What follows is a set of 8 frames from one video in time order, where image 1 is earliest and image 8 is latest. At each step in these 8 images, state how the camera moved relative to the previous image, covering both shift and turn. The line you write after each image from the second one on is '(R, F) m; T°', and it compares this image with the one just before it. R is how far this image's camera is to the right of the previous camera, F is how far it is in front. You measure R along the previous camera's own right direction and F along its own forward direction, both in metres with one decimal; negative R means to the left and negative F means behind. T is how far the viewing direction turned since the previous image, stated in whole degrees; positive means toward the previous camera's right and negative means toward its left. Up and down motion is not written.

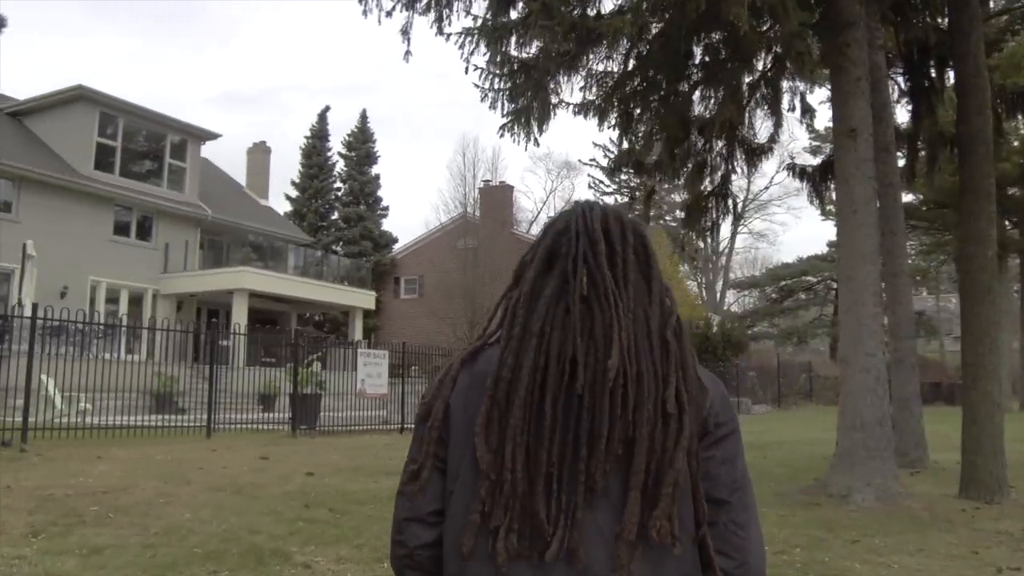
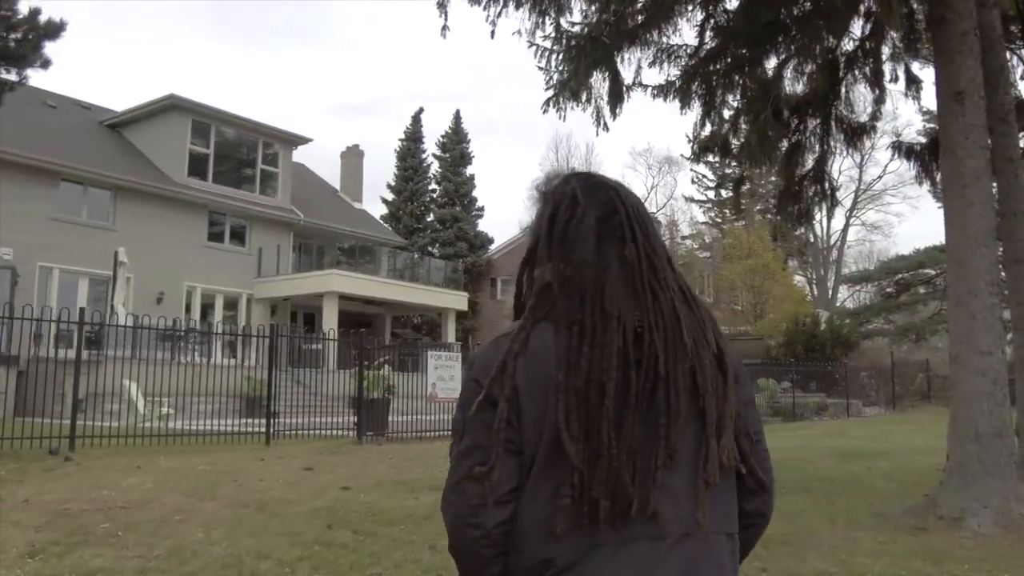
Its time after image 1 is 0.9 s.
(+0.4, +0.8) m; -7°
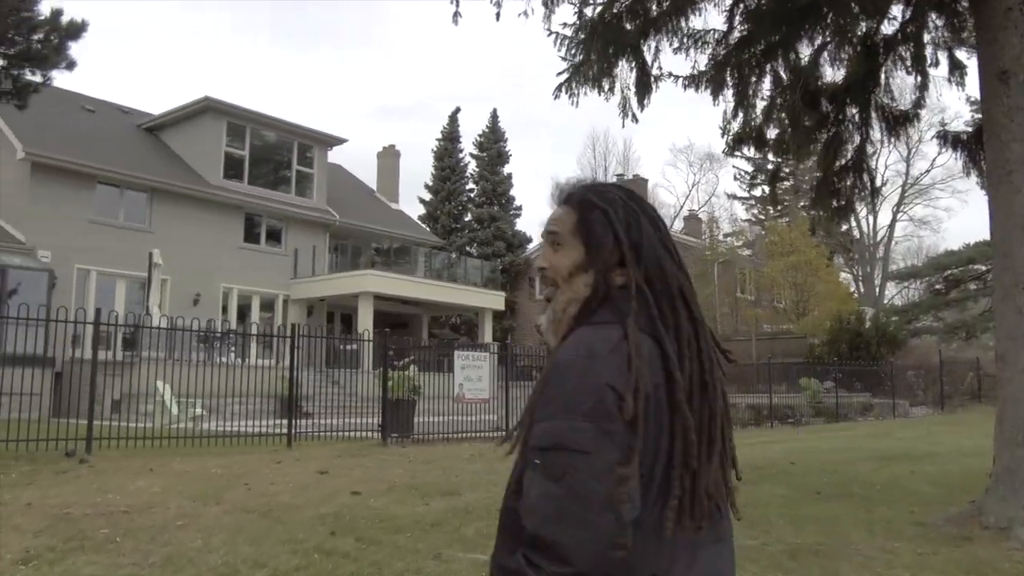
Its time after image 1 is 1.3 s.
(+0.2, +0.3) m; -3°
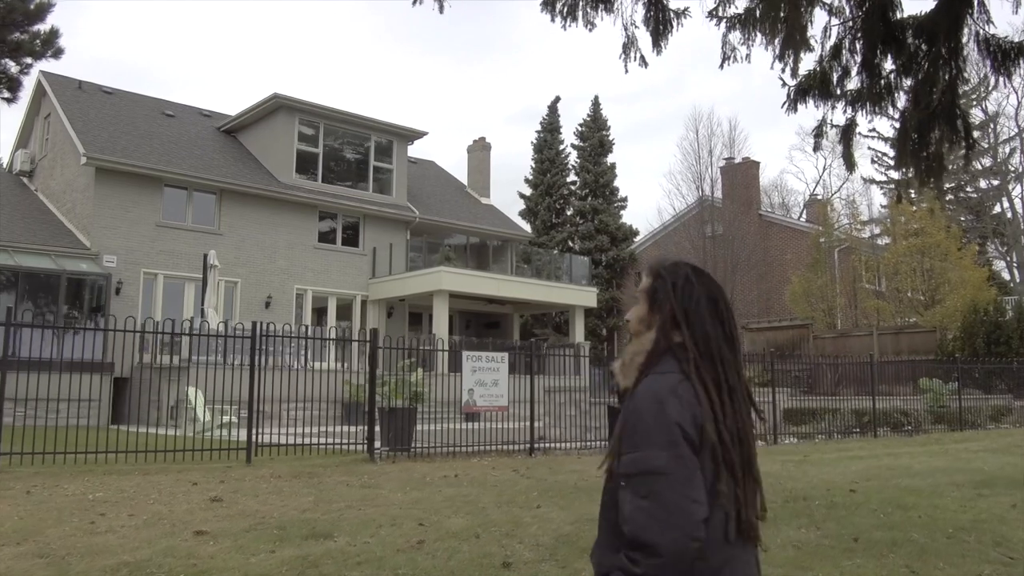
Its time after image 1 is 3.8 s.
(+1.4, +1.9) m; -9°
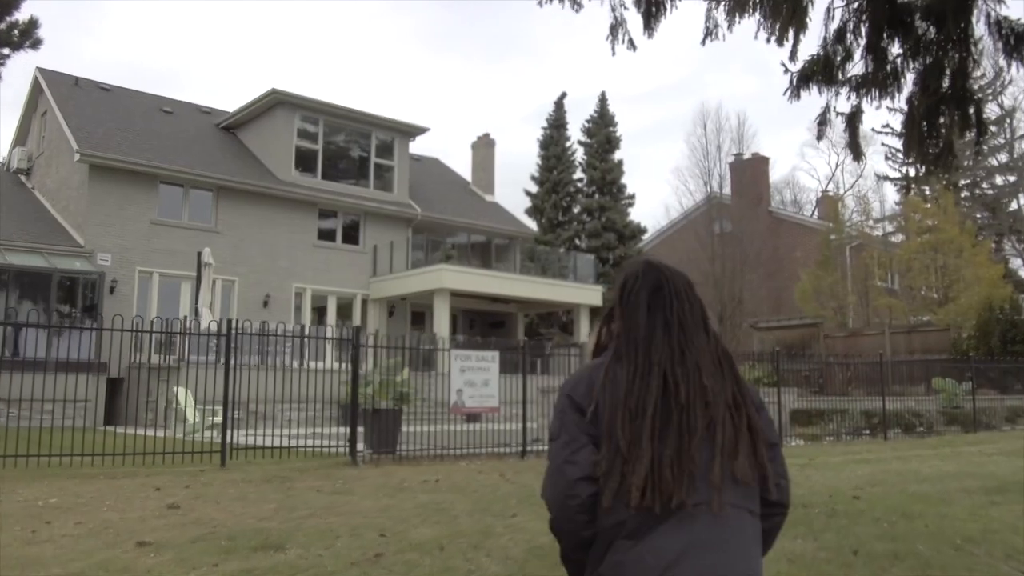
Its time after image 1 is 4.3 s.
(+0.2, +0.5) m; -1°
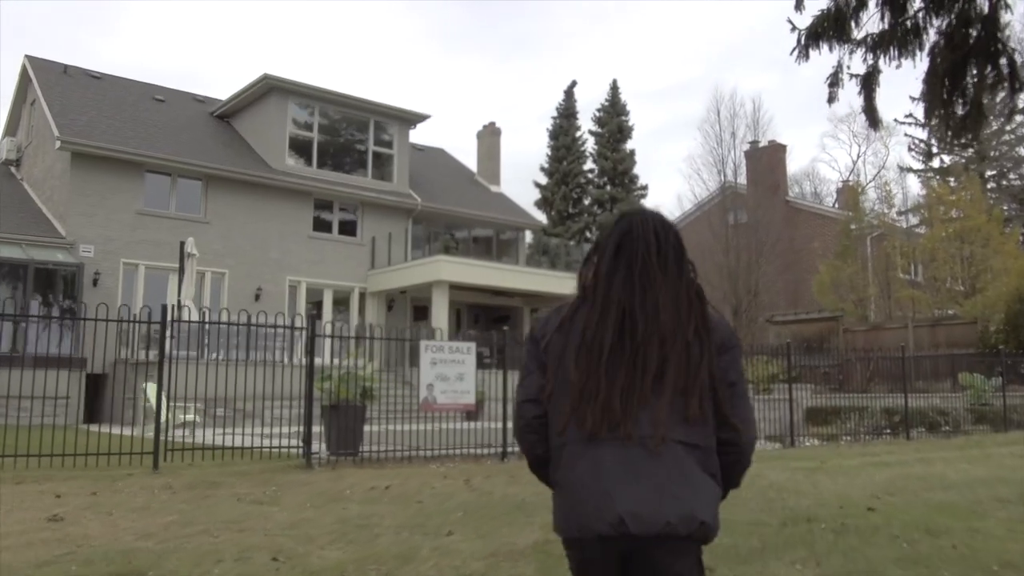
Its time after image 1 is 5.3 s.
(+0.4, +1.0) m; -1°
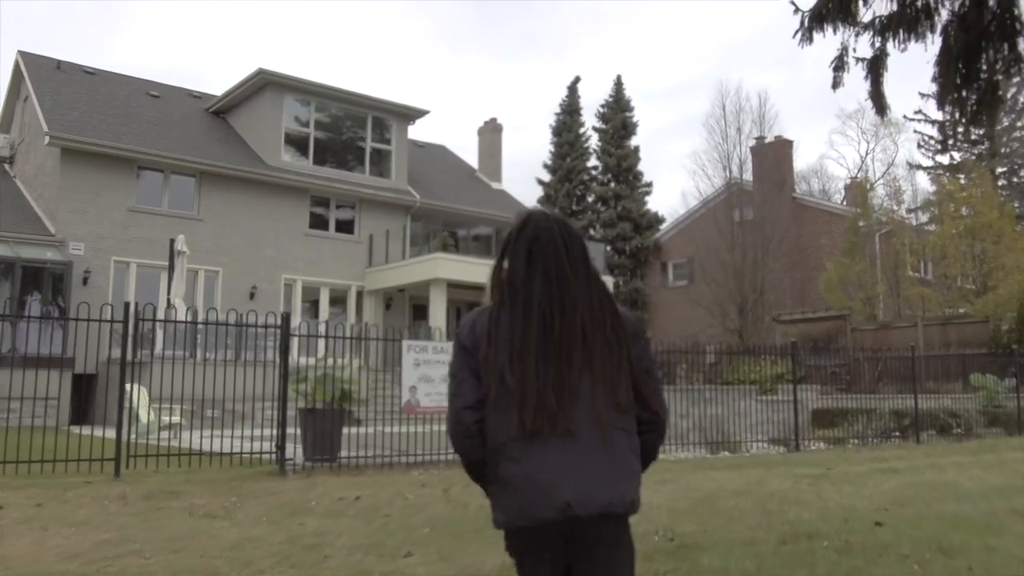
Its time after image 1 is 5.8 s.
(+0.2, +0.5) m; 0°
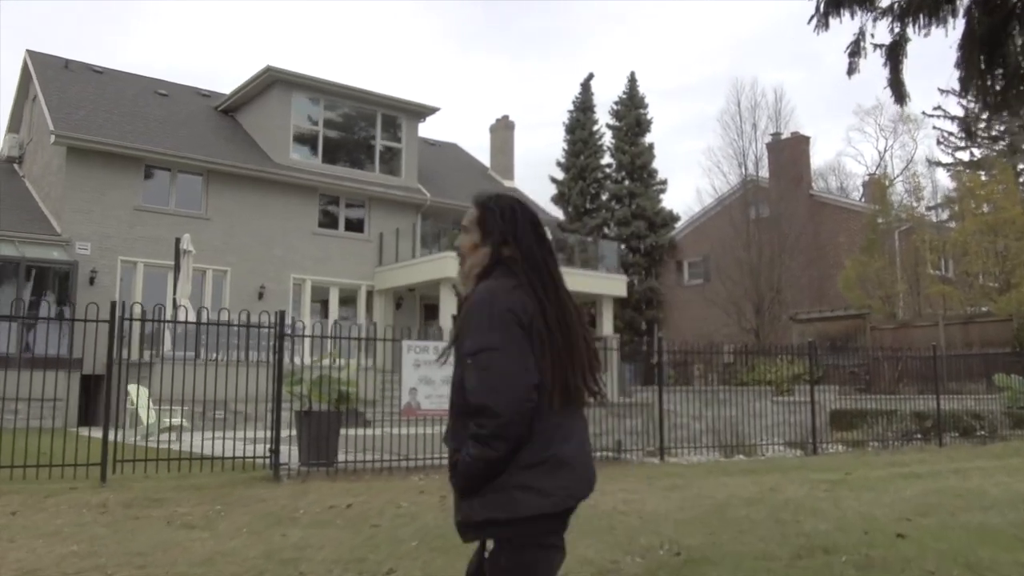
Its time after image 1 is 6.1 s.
(+0.1, +0.3) m; -1°
